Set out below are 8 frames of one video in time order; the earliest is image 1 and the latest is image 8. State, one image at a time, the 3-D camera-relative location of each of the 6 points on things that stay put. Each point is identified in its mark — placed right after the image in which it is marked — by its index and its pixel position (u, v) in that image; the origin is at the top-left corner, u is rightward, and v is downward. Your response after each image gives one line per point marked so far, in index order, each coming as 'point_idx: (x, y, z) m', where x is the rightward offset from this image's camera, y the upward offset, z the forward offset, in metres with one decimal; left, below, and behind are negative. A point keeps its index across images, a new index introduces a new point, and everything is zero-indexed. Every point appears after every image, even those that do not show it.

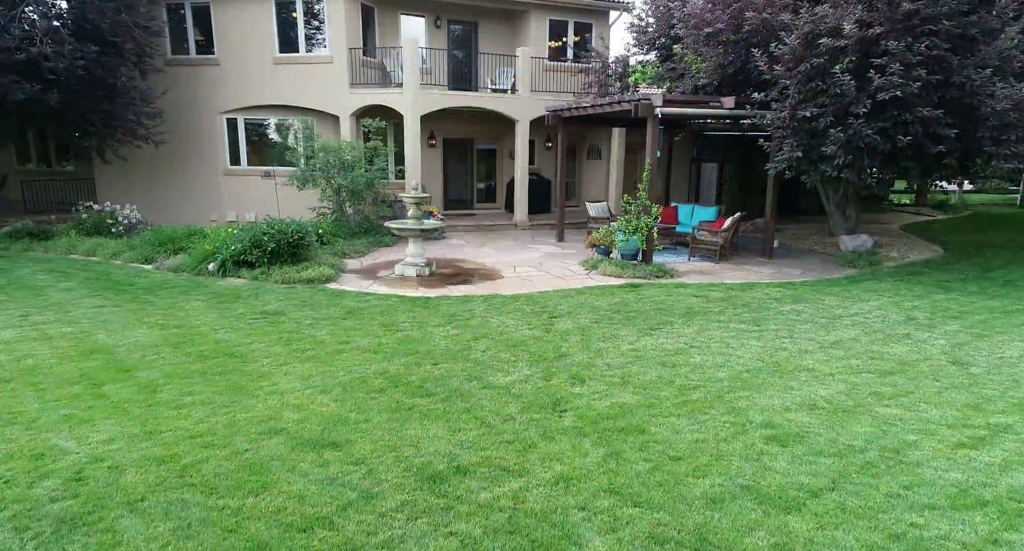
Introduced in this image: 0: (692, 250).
0: (+3.9, +0.6, +13.6) m
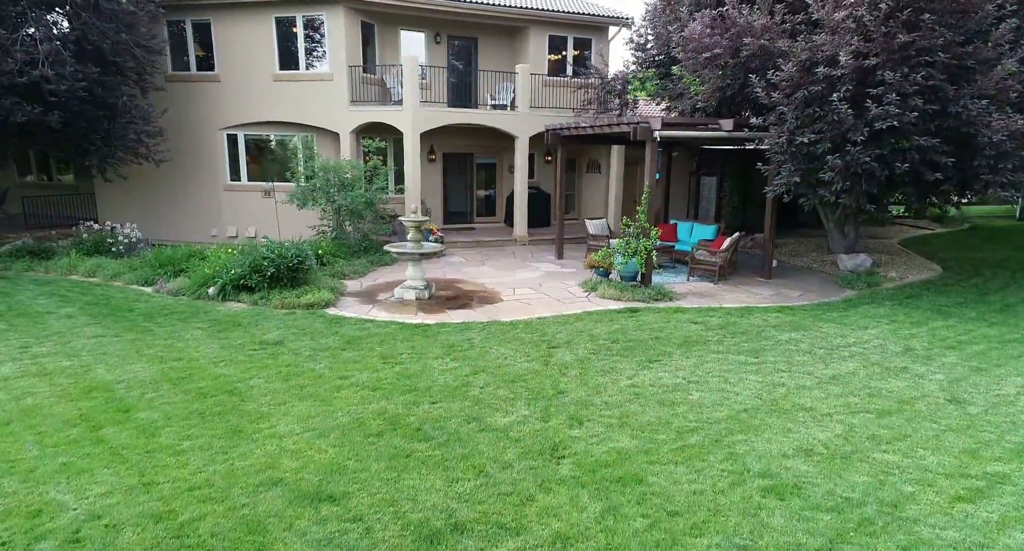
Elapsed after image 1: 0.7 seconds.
0: (+3.9, +0.1, +13.6) m
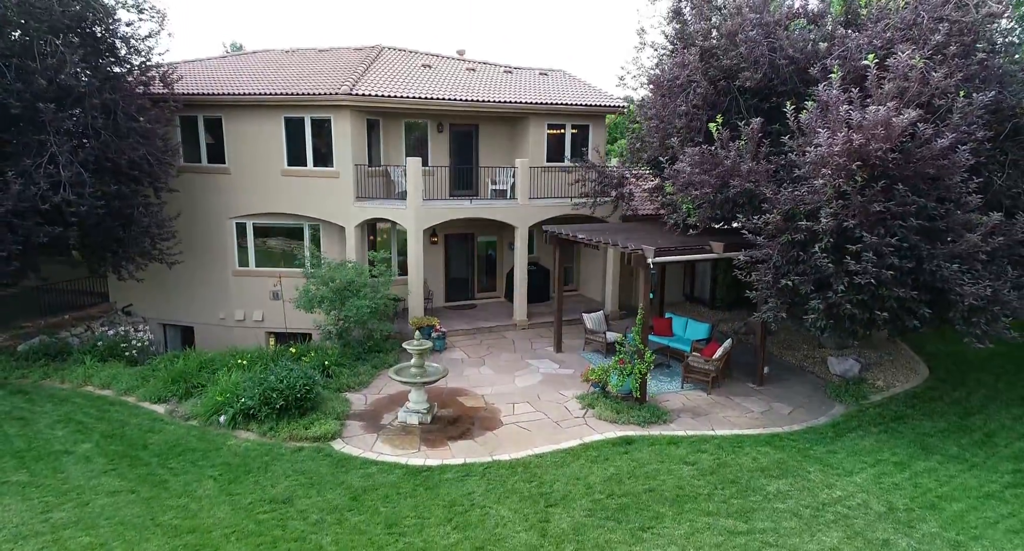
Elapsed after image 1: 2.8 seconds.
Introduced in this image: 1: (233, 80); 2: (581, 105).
0: (+3.9, -2.2, +14.0) m
1: (-8.2, +5.7, +18.5) m
2: (+2.2, +5.4, +20.0) m
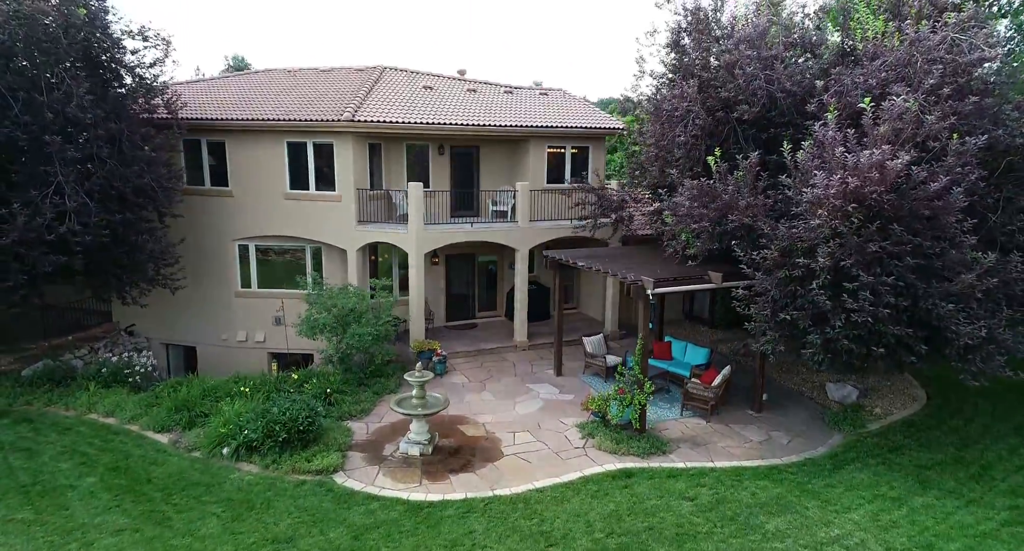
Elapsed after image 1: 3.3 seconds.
0: (+3.9, -2.9, +14.1) m
1: (-8.2, +5.0, +18.7) m
2: (+2.2, +4.7, +20.1) m
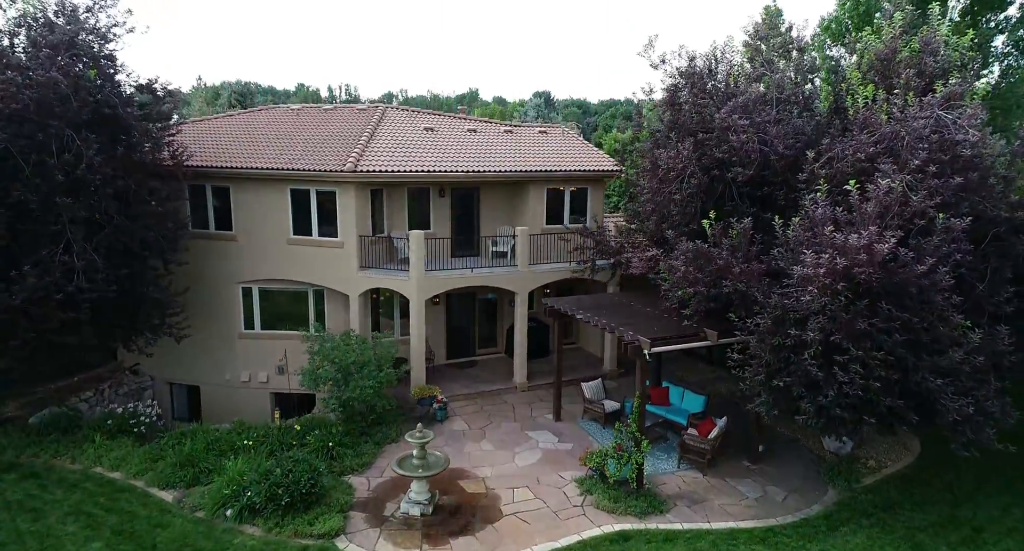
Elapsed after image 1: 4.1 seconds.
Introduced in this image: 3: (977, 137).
0: (+3.9, -4.1, +14.3) m
1: (-8.2, +3.7, +19.0) m
2: (+2.2, +3.4, +20.5) m
3: (+7.4, +2.2, +9.9) m
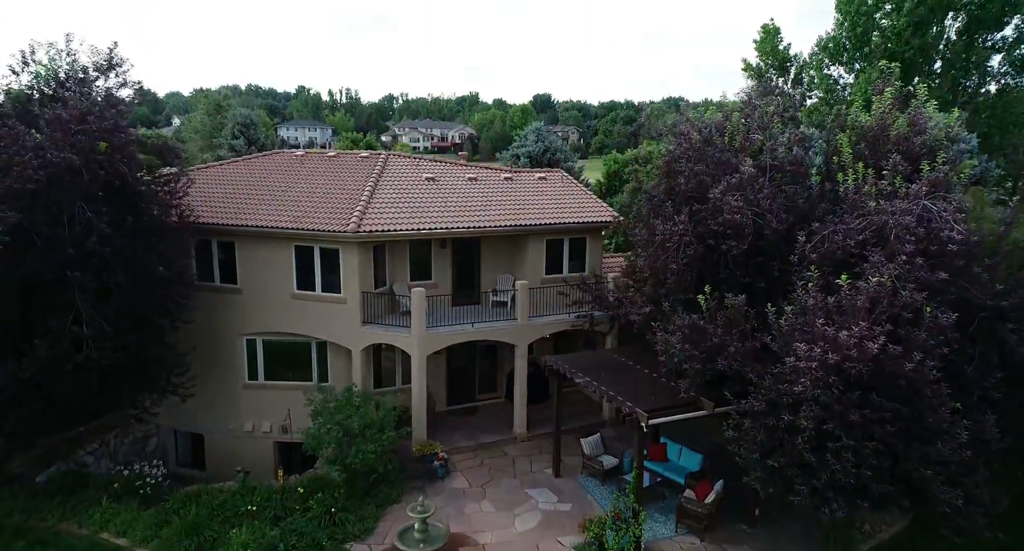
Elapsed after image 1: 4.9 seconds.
0: (+3.9, -5.6, +14.5) m
1: (-8.2, +2.1, +19.4) m
2: (+2.2, +1.7, +20.8) m
3: (+7.4, +0.7, +10.2) m
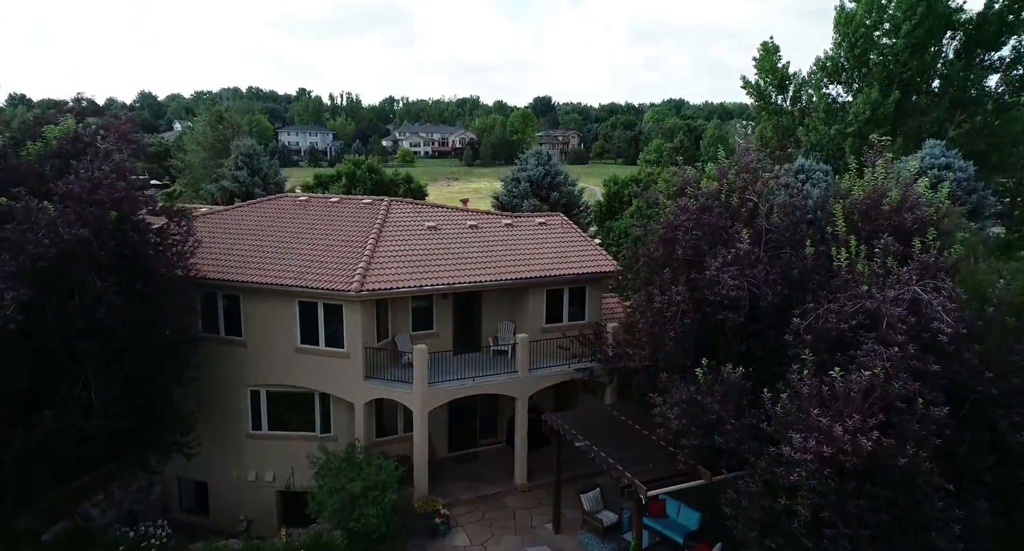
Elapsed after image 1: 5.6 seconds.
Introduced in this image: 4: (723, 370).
0: (+3.9, -7.2, +14.6) m
1: (-8.2, +0.4, +19.7) m
2: (+2.2, 0.0, +21.1) m
3: (+7.4, -0.8, +10.5) m
4: (+4.5, -2.0, +13.3) m
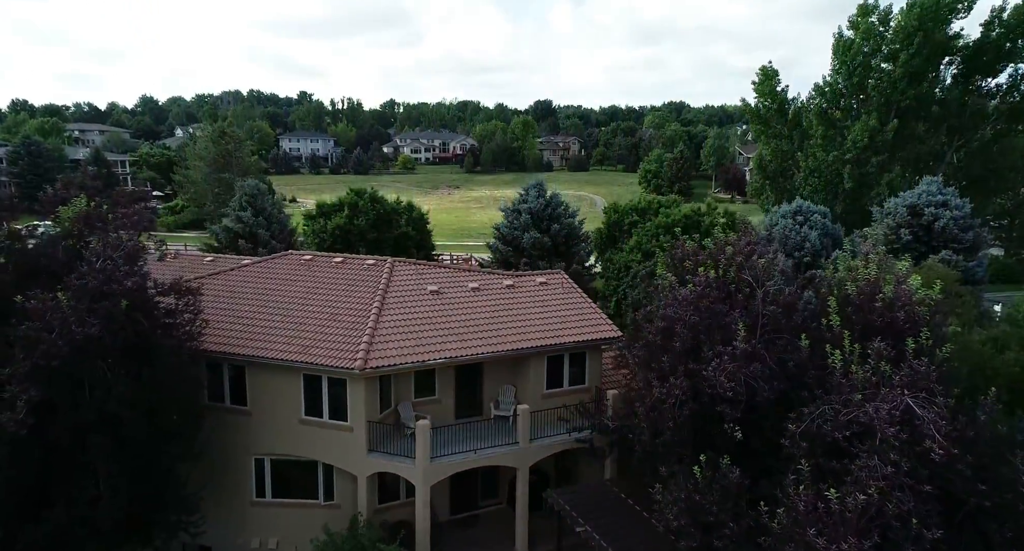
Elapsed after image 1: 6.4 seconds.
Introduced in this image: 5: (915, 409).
0: (+3.9, -9.3, +14.7) m
1: (-8.1, -1.8, +20.0) m
2: (+2.3, -2.3, +21.4) m
3: (+7.4, -2.8, +10.8) m
4: (+4.5, -4.1, +13.5) m
5: (+7.3, -2.3, +11.4) m
